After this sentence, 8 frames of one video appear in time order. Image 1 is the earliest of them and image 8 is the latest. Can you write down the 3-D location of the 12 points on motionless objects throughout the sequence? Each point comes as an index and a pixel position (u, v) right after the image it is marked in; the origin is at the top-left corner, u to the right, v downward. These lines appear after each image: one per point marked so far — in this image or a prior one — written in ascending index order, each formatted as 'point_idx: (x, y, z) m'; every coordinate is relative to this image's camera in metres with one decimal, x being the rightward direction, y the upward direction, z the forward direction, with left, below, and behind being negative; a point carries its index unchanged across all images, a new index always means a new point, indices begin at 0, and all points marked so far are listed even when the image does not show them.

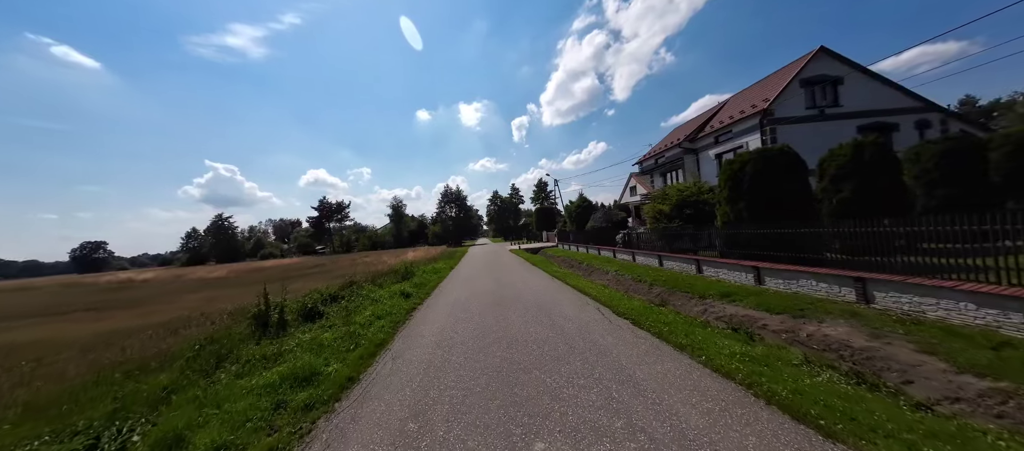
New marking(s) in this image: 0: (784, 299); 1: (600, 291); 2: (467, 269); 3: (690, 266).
0: (+5.7, -1.5, +7.2) m
1: (+2.2, -1.6, +8.5) m
2: (-1.9, -2.4, +18.3) m
3: (+6.4, -1.3, +11.3) m
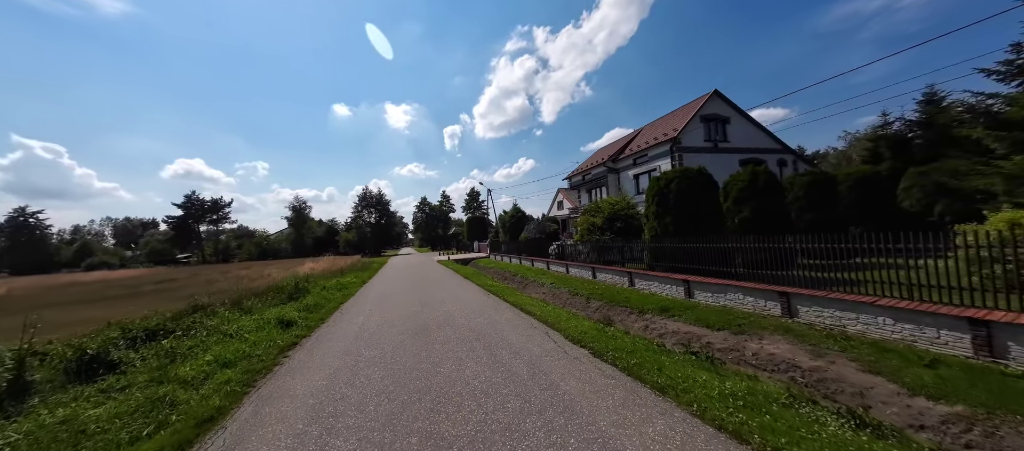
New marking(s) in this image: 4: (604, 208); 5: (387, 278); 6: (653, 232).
0: (+4.3, -1.8, +7.0) m
1: (+0.6, -1.8, +7.6) m
2: (-5.5, -2.8, +16.3) m
3: (+4.1, -1.8, +11.2) m
4: (+4.7, +0.8, +15.2) m
5: (-6.9, -3.1, +19.4) m
6: (+5.1, -0.3, +12.1) m
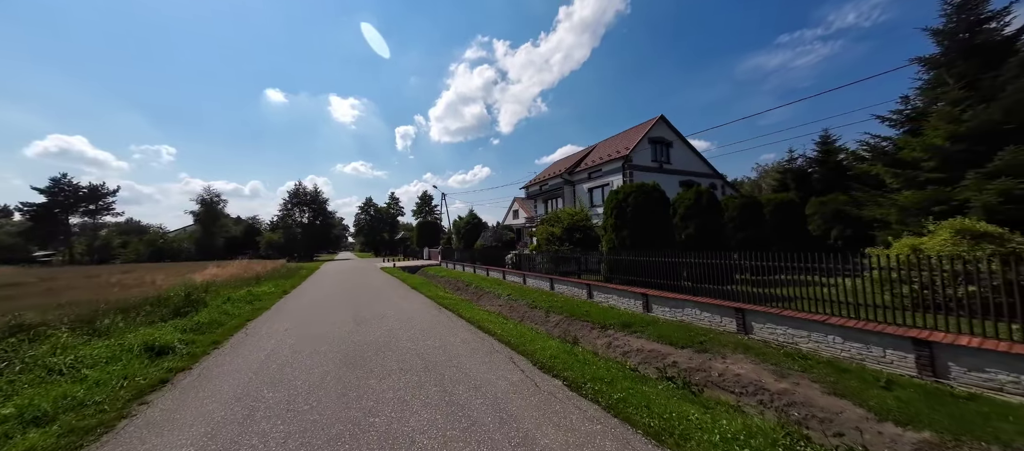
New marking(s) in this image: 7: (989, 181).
0: (+3.4, -2.1, +6.8) m
1: (-0.3, -2.0, +6.9) m
2: (-7.7, -2.8, +14.6) m
3: (+2.6, -2.1, +11.0) m
4: (+2.8, +0.3, +15.0) m
5: (-9.4, -3.1, +17.5) m
6: (+3.6, -0.7, +12.1) m
7: (+11.9, +1.0, +8.9) m
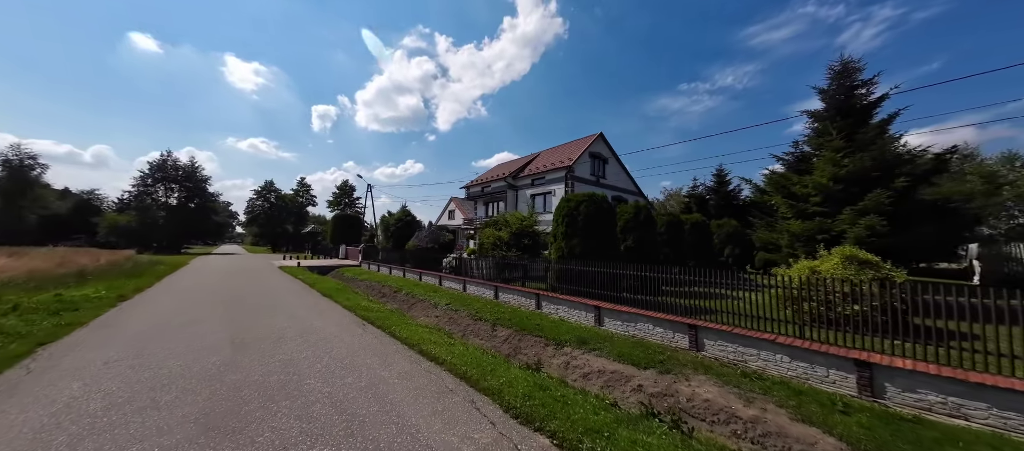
0: (+2.3, -2.3, +6.4) m
1: (-1.3, -2.0, +5.7) m
2: (-10.2, -2.3, +11.6) m
3: (+0.7, -2.3, +10.3) m
4: (+0.1, +0.1, +14.3) m
5: (-12.6, -2.5, +14.0) m
6: (+1.5, -1.0, +11.6) m
7: (+10.4, +0.2, +10.4) m
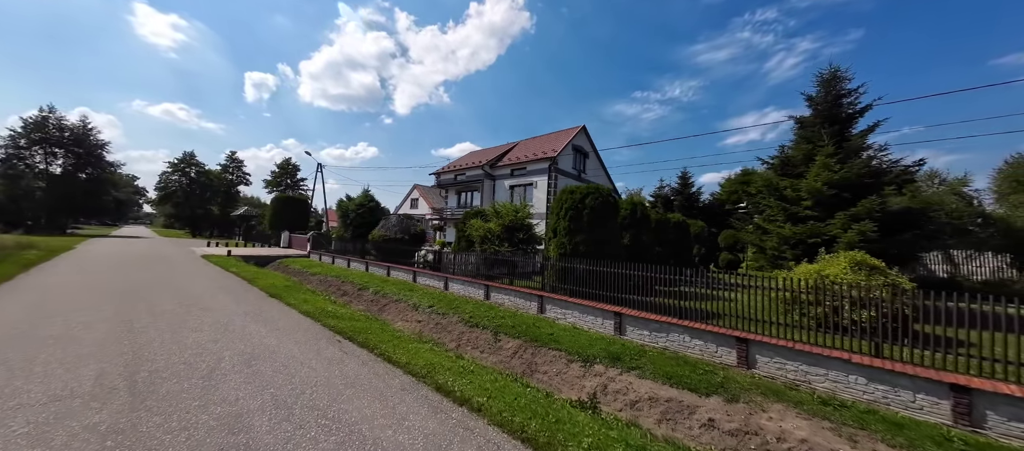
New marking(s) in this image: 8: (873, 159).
0: (+2.7, -2.2, +5.4) m
1: (-0.8, -1.8, +4.2) m
2: (-10.4, -1.7, +8.7) m
3: (+0.5, -2.1, +9.0) m
4: (-0.5, +0.4, +12.9) m
5: (-13.1, -1.7, +10.8) m
6: (+1.2, -0.7, +10.4) m
7: (+10.2, +0.1, +10.4) m
8: (+11.3, +2.1, +10.9) m
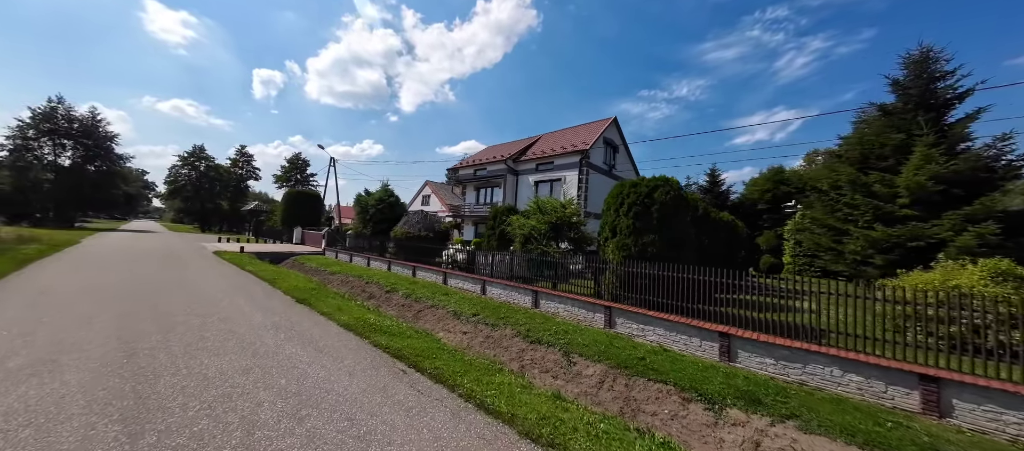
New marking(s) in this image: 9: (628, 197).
0: (+4.1, -2.2, +4.1) m
1: (+0.6, -1.7, +2.9) m
2: (-9.0, -1.5, +7.5) m
3: (+1.9, -2.0, +7.7) m
4: (+1.0, +0.5, +11.5) m
5: (-11.6, -1.5, +9.6) m
6: (+2.6, -0.7, +9.0) m
7: (+11.7, 0.0, +9.0) m
8: (+12.8, +2.1, +9.4) m
9: (+2.8, +0.8, +9.0) m
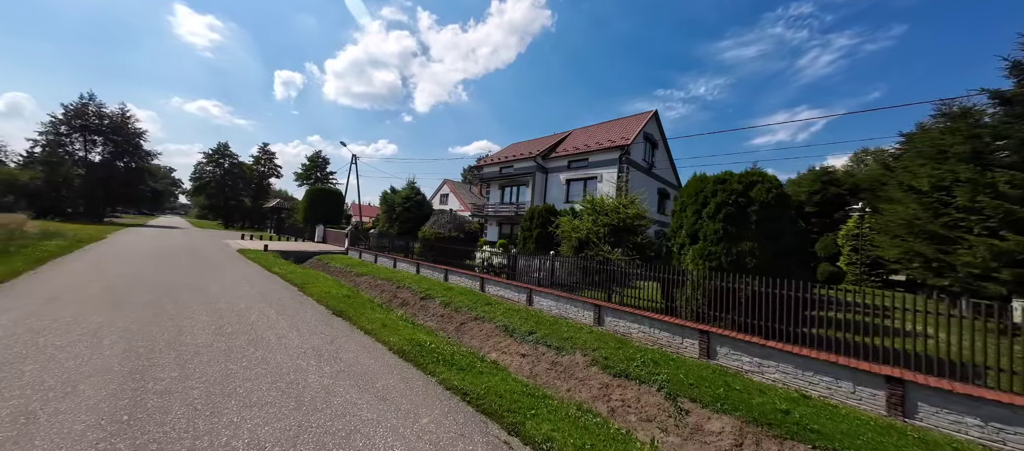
0: (+5.3, -2.4, +2.6) m
1: (+1.8, -1.8, +1.6) m
2: (-7.6, -1.5, +6.6) m
3: (+3.3, -2.1, +6.3) m
4: (+2.5, +0.4, +10.2) m
5: (-10.2, -1.5, +8.8) m
6: (+4.0, -0.8, +7.7) m
7: (+13.1, -0.2, +7.2) m
8: (+14.3, +1.8, +7.6) m
9: (+4.3, +0.7, +7.6) m
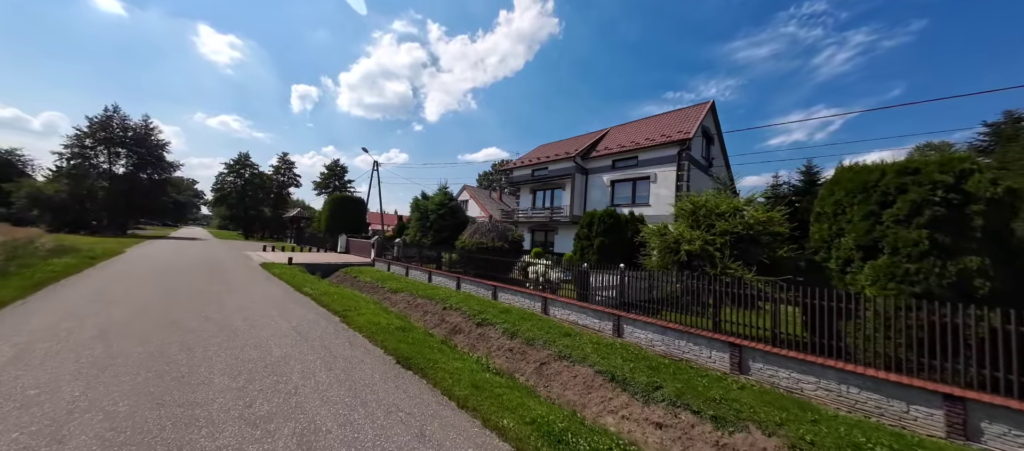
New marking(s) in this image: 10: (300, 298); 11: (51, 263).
0: (+7.0, -2.4, +0.5) m
1: (+3.5, -2.0, -0.5) m
2: (-5.8, -1.8, +4.9) m
3: (+5.1, -2.3, +4.2) m
4: (+4.5, +0.2, +8.2) m
5: (-8.3, -1.9, +7.2) m
6: (+5.9, -1.0, +5.5) m
7: (+15.0, -0.2, +4.8) m
8: (+16.1, +1.8, +5.2) m
9: (+6.1, +0.5, +5.5) m
10: (-6.0, -2.1, +9.7) m
11: (-16.0, -1.3, +12.1) m
